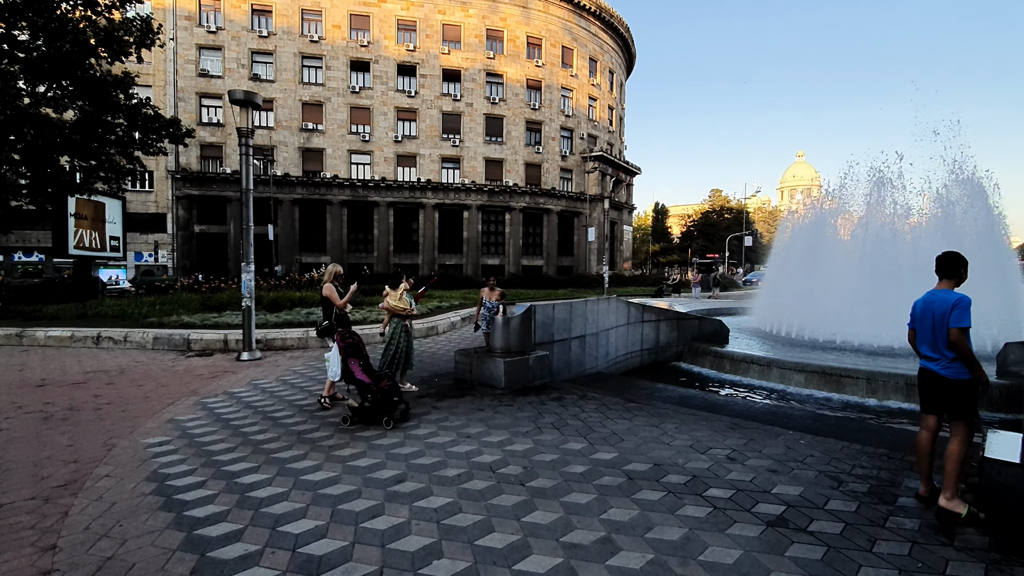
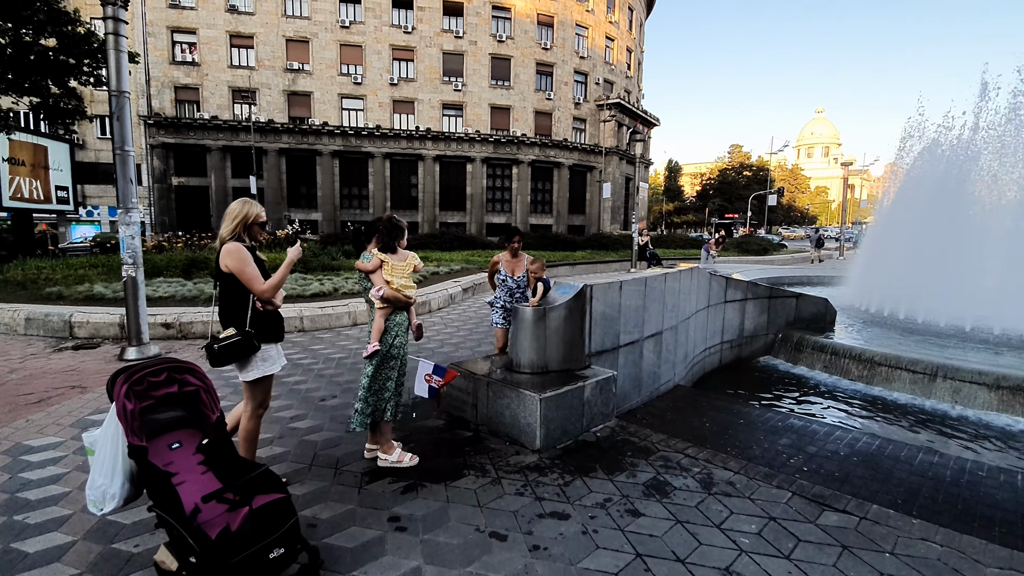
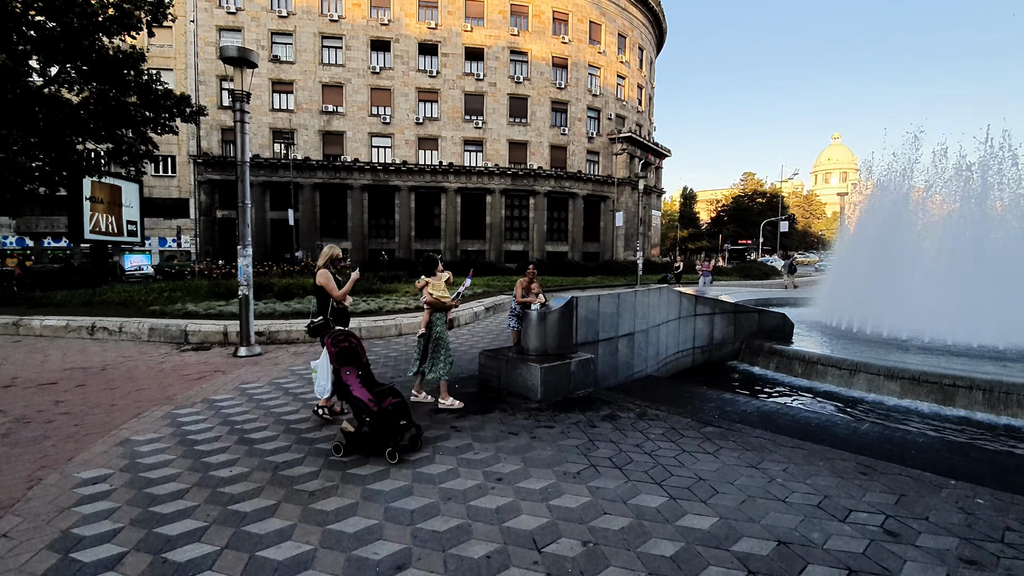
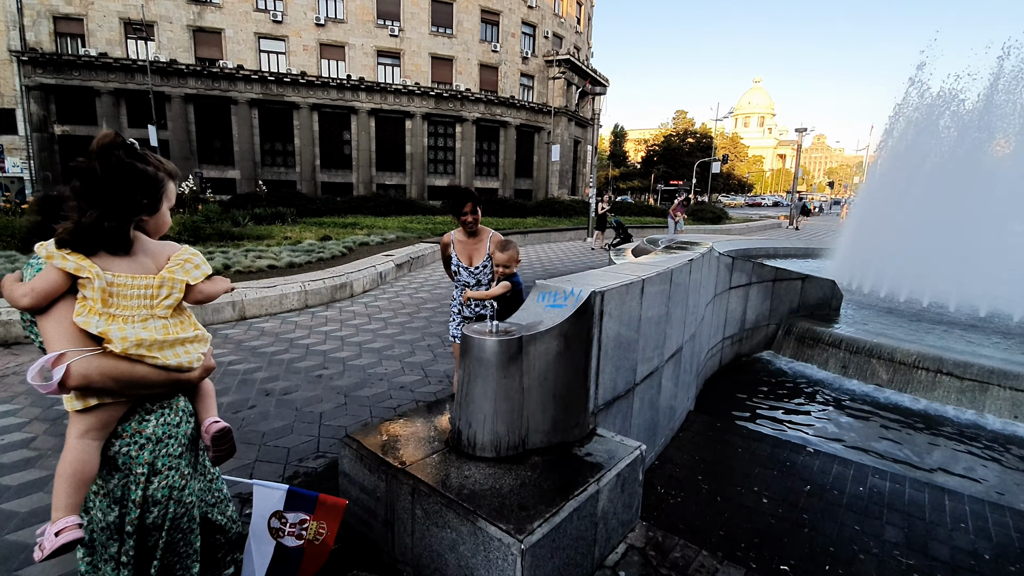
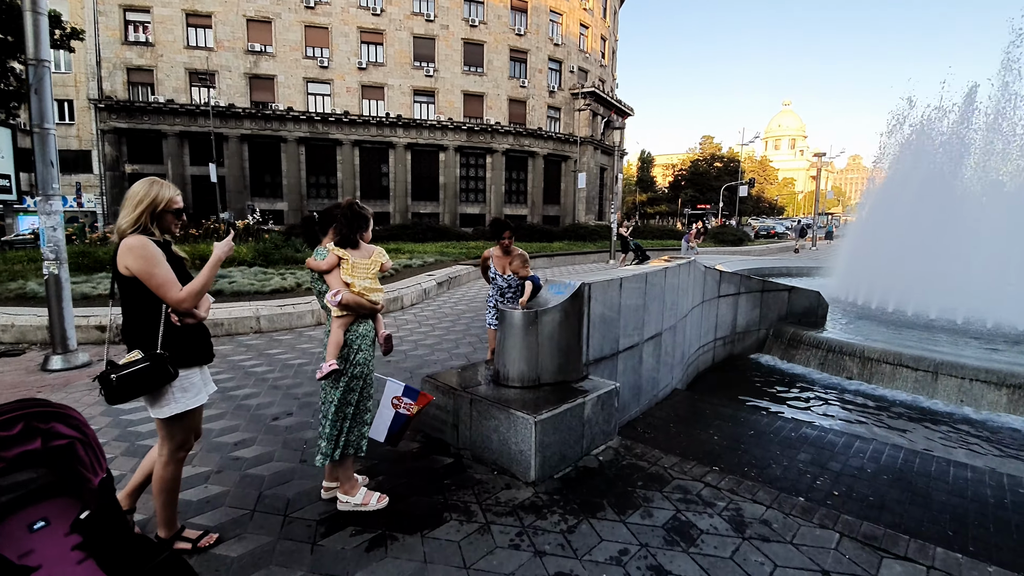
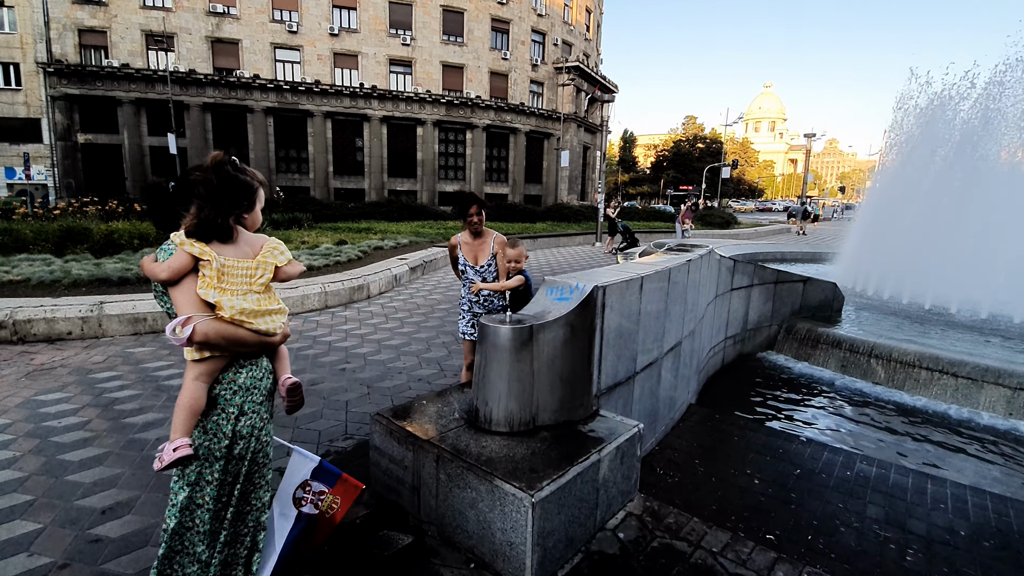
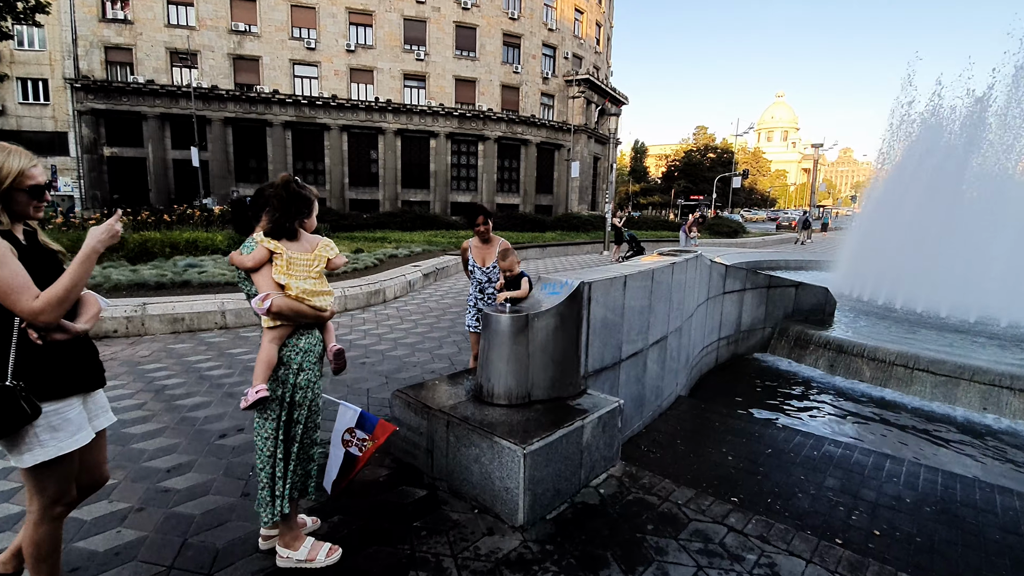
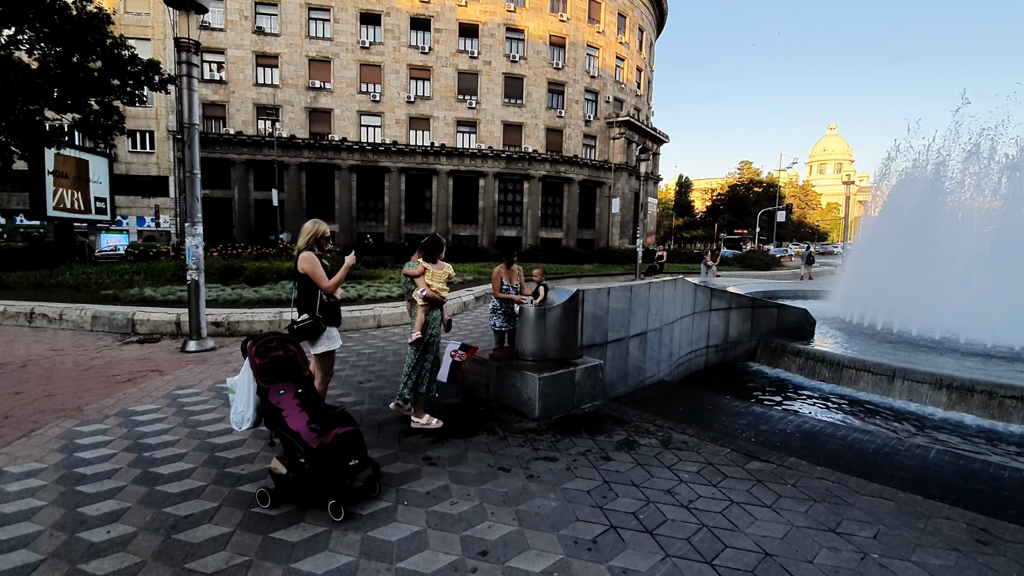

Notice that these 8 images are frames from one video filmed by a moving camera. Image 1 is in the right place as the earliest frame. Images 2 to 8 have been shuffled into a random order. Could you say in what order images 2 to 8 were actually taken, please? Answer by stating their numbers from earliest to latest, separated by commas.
3, 8, 2, 5, 7, 6, 4
